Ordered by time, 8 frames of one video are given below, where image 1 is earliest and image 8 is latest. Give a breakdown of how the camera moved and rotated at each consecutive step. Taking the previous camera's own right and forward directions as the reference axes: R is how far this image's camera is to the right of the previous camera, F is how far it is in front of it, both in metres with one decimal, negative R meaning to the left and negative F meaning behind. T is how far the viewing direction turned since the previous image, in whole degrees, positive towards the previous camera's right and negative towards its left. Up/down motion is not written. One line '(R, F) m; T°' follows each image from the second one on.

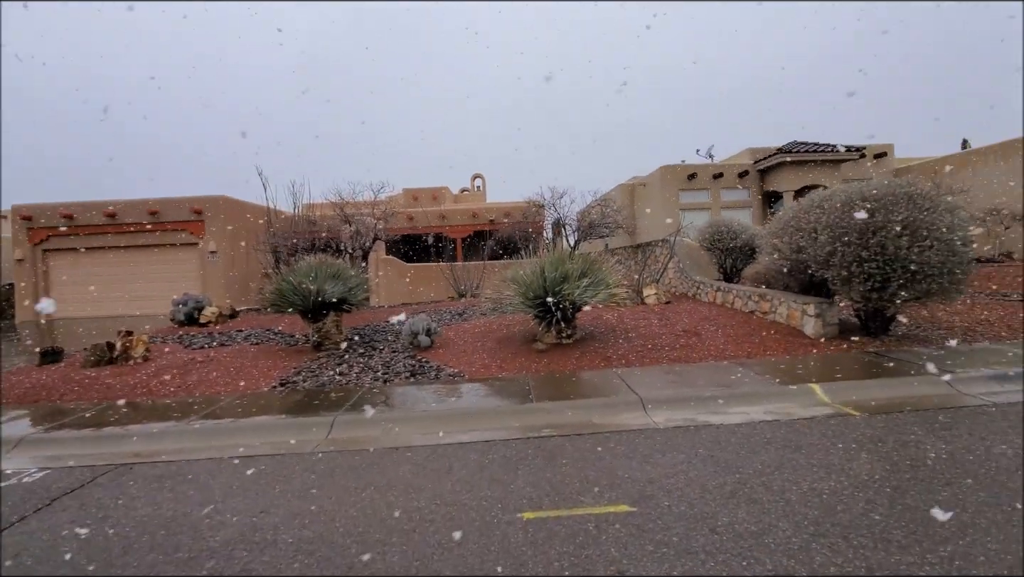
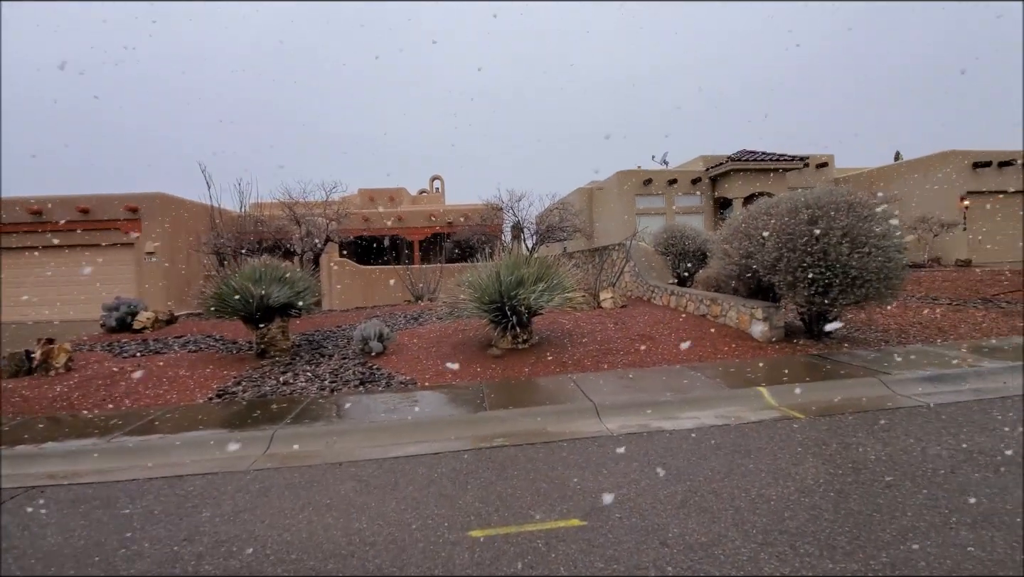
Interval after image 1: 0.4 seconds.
(+0.1, +0.2) m; +5°
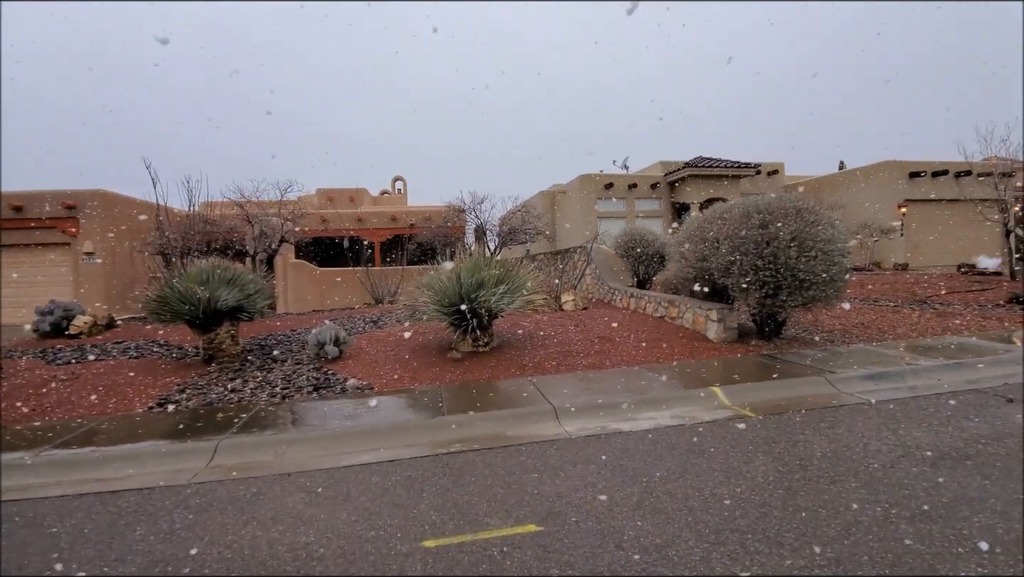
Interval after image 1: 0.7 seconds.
(+0.1, +0.1) m; +4°
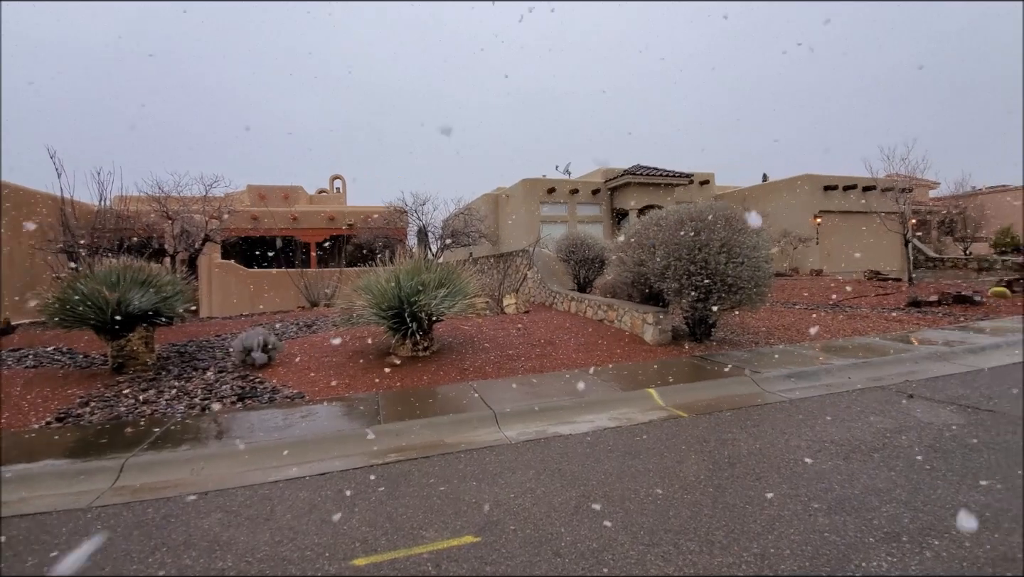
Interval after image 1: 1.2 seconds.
(0.0, +0.1) m; +7°
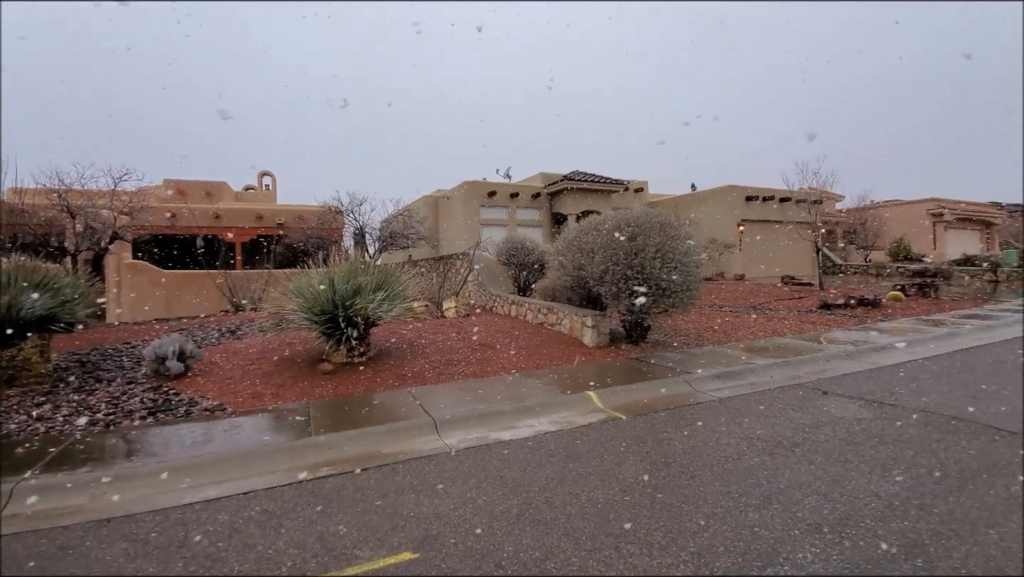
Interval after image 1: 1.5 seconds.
(0.0, +0.1) m; +7°
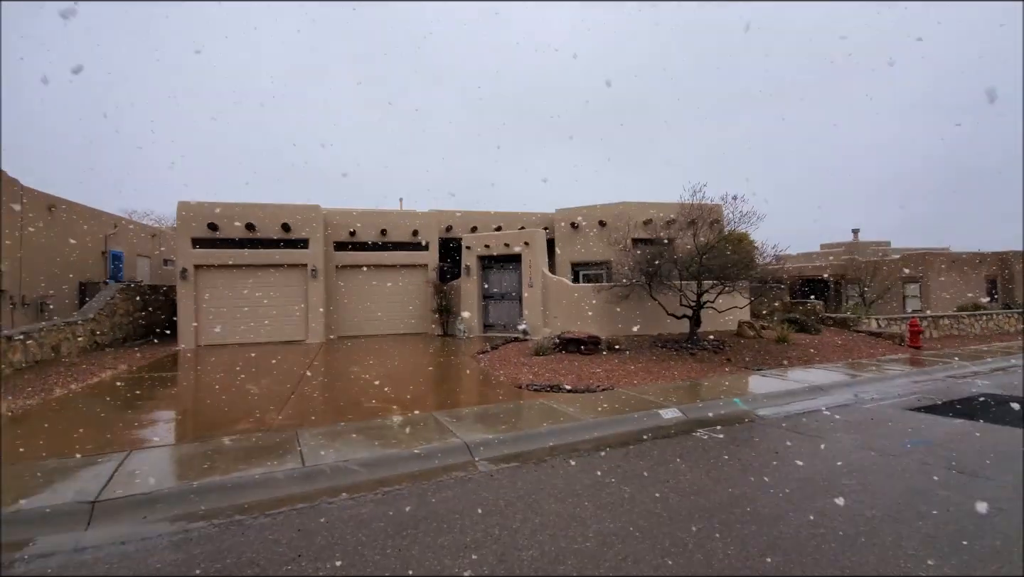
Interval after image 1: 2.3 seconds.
(+0.2, -0.9) m; -20°
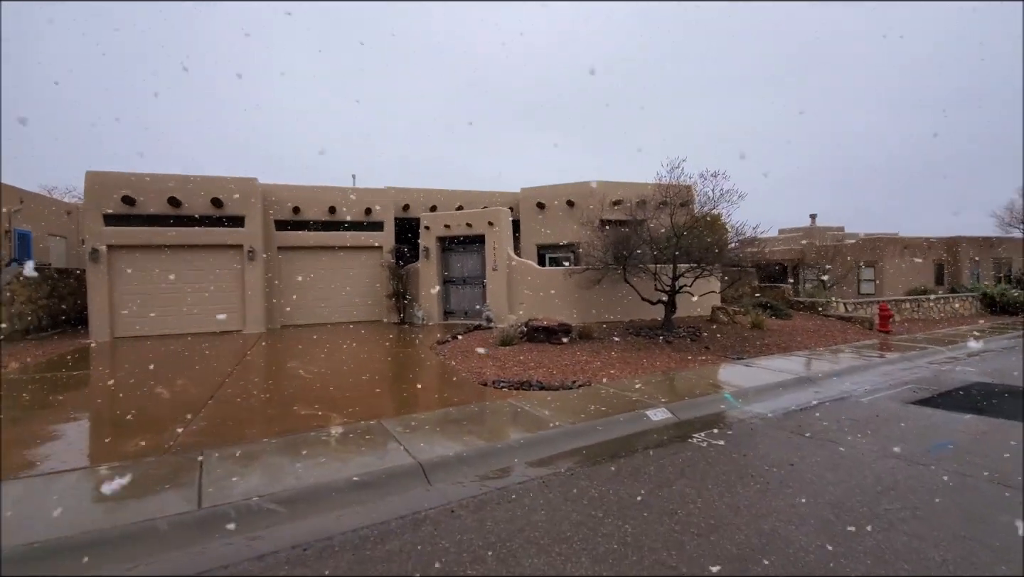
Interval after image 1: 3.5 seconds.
(0.0, +1.1) m; +4°
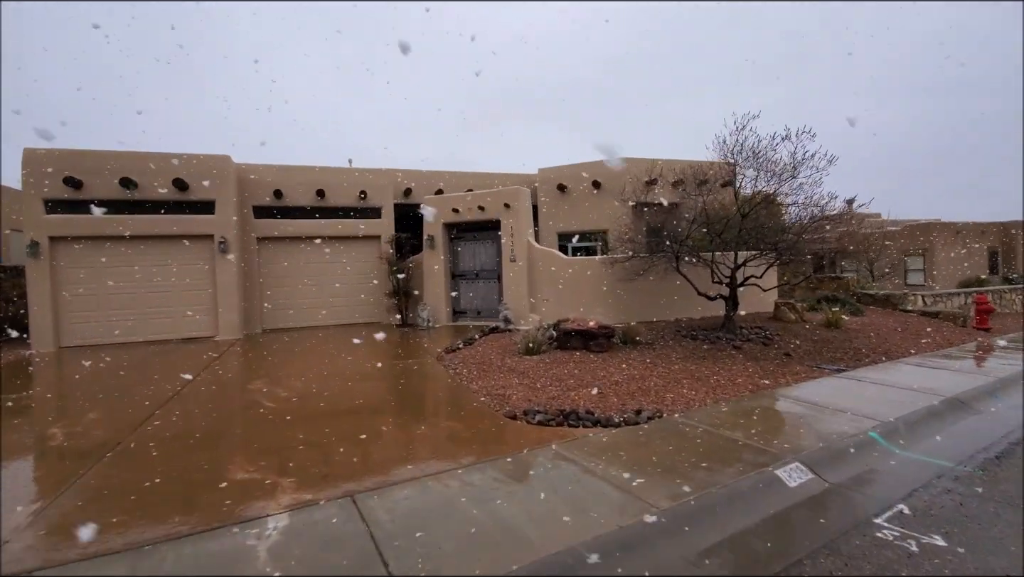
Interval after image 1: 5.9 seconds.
(-0.3, +2.1) m; -1°
